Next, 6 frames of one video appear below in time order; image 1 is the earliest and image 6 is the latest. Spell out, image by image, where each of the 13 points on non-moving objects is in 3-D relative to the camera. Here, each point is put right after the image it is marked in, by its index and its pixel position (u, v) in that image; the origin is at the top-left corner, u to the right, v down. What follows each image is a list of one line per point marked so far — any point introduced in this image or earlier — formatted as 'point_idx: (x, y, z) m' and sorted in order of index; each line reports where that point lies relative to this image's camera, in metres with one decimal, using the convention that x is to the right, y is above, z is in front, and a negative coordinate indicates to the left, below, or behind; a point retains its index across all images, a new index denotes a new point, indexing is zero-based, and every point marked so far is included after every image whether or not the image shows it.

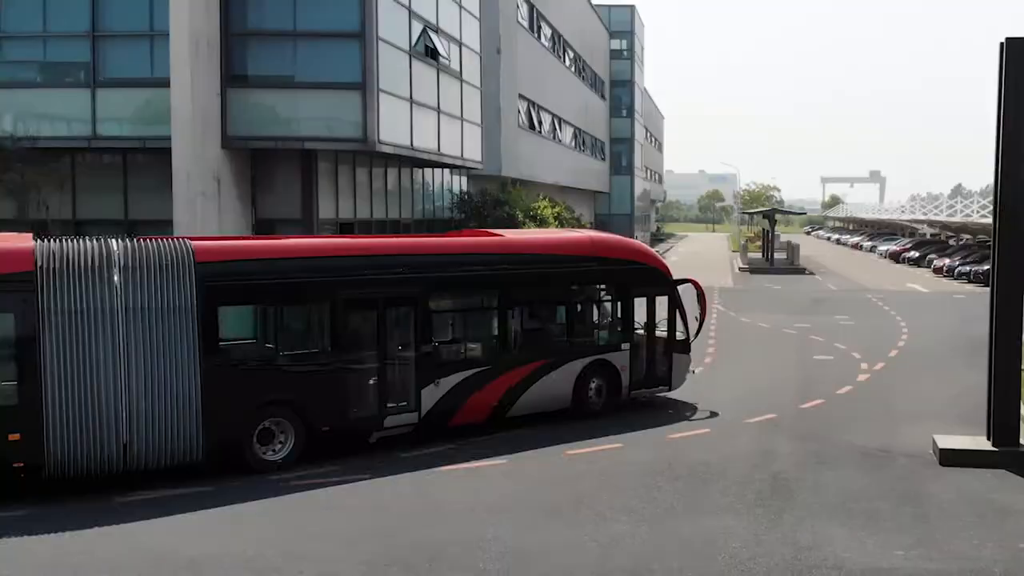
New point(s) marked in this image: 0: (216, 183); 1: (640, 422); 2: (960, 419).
0: (-5.7, +2.0, +20.3) m
1: (+1.9, -1.9, +16.1) m
2: (+6.2, -1.8, +15.1) m
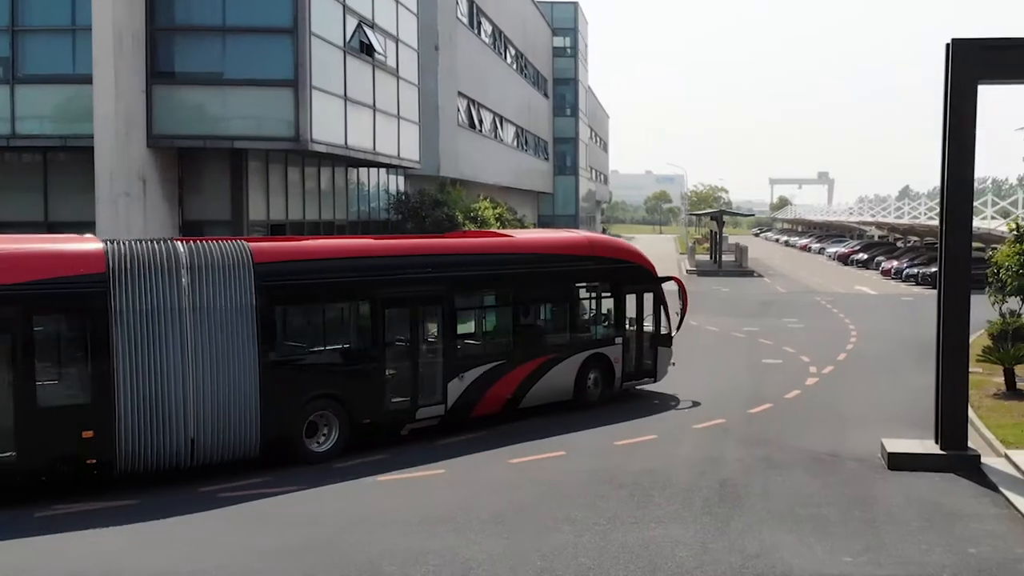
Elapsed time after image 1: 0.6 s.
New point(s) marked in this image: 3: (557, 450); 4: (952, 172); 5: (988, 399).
0: (-6.8, +1.9, +19.4) m
1: (+1.1, -2.0, +15.6) m
2: (+5.4, -1.8, +14.8) m
3: (+0.6, -2.1, +14.2) m
4: (+5.1, +1.3, +12.6) m
5: (+6.7, -1.6, +15.3) m
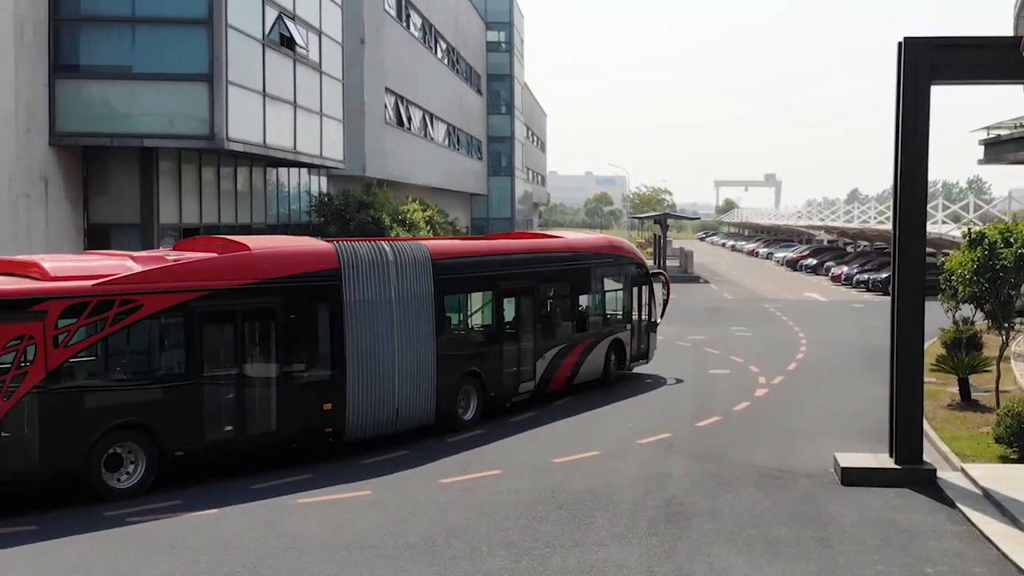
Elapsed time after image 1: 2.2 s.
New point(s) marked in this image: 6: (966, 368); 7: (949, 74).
0: (-7.8, +1.7, +18.1) m
1: (+0.1, -2.1, +14.7) m
2: (+4.5, -1.9, +14.1) m
3: (-0.3, -2.2, +13.3) m
4: (+4.3, +1.2, +11.9) m
5: (+5.8, -1.6, +14.6) m
6: (+6.1, -1.1, +14.7) m
7: (+4.8, +2.3, +11.9) m
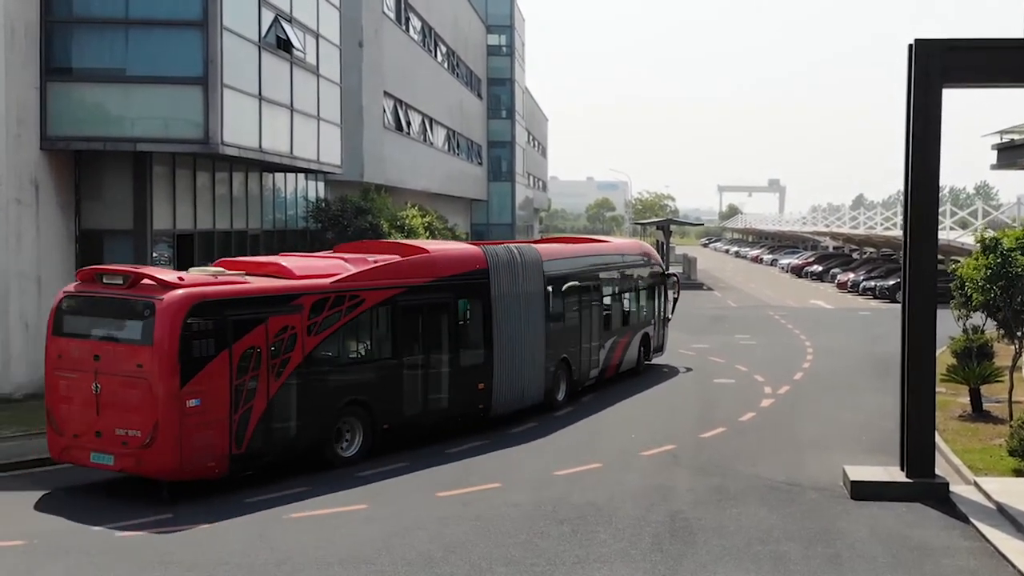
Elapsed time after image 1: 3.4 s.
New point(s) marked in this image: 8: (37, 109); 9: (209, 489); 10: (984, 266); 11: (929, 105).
0: (-7.8, +1.6, +17.8) m
1: (+0.2, -2.2, +14.4) m
2: (+4.5, -2.0, +13.8) m
3: (-0.2, -2.3, +13.0) m
4: (+4.3, +1.2, +11.6) m
5: (+5.8, -1.7, +14.3) m
6: (+6.1, -1.2, +14.4) m
7: (+4.8, +2.3, +11.6) m
8: (-7.9, +3.0, +18.1) m
9: (-3.5, -2.3, +12.6) m
10: (+6.6, +0.3, +15.4) m
11: (+4.4, +2.0, +11.6) m
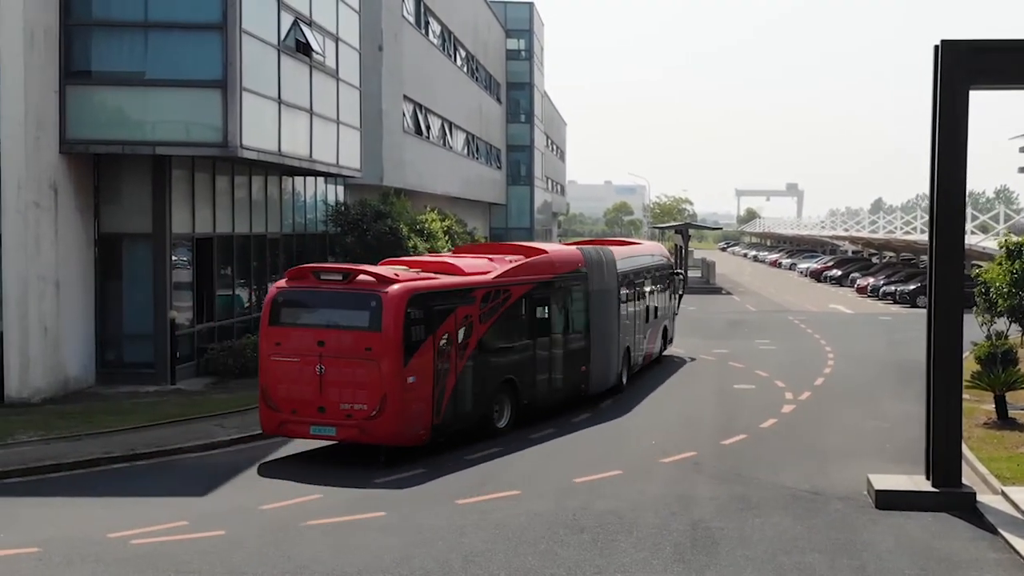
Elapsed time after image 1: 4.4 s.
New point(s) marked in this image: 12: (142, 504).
0: (-7.6, +1.6, +17.8) m
1: (+0.4, -2.2, +14.3) m
2: (+4.8, -2.1, +13.7) m
3: (0.0, -2.4, +12.9) m
4: (+4.6, +1.1, +11.5) m
5: (+6.0, -1.8, +14.2) m
6: (+6.4, -1.3, +14.3) m
7: (+5.0, +2.2, +11.5) m
8: (-7.6, +2.9, +18.1) m
9: (-3.3, -2.4, +12.6) m
10: (+6.9, +0.2, +15.3) m
11: (+4.7, +1.9, +11.5) m
12: (-4.1, -2.4, +12.1) m
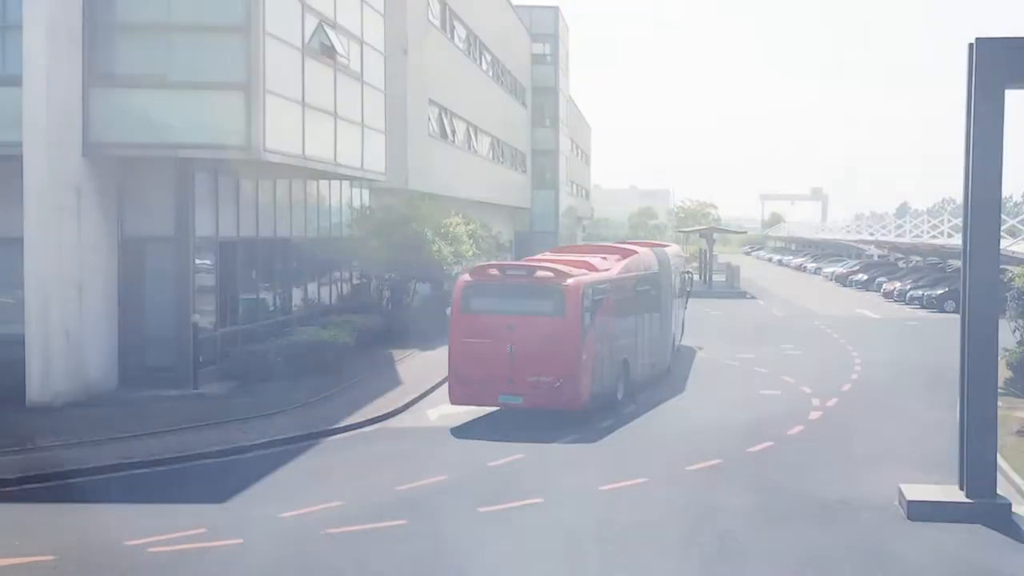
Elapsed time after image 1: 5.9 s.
0: (-7.2, +1.6, +17.8) m
1: (+0.7, -2.3, +14.2) m
2: (+5.1, -2.1, +13.5) m
3: (+0.3, -2.4, +12.8) m
4: (+4.8, +1.0, +11.4) m
5: (+6.3, -1.9, +14.0) m
6: (+6.7, -1.3, +14.1) m
7: (+5.3, +2.1, +11.3) m
8: (-7.2, +2.9, +18.1) m
9: (-3.0, -2.4, +12.5) m
10: (+7.2, +0.2, +15.1) m
11: (+5.0, +1.8, +11.3) m
12: (-3.8, -2.5, +12.1) m
